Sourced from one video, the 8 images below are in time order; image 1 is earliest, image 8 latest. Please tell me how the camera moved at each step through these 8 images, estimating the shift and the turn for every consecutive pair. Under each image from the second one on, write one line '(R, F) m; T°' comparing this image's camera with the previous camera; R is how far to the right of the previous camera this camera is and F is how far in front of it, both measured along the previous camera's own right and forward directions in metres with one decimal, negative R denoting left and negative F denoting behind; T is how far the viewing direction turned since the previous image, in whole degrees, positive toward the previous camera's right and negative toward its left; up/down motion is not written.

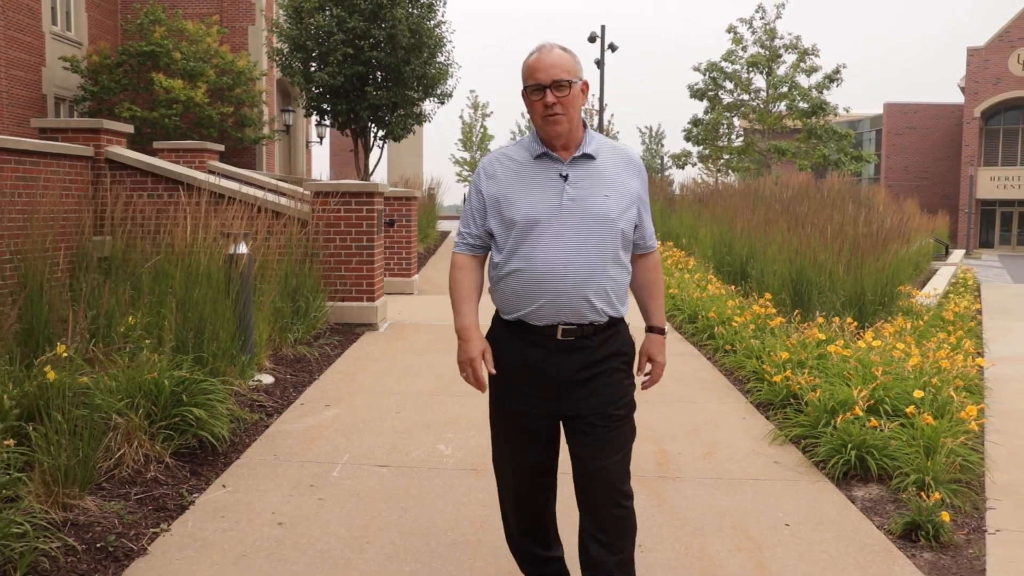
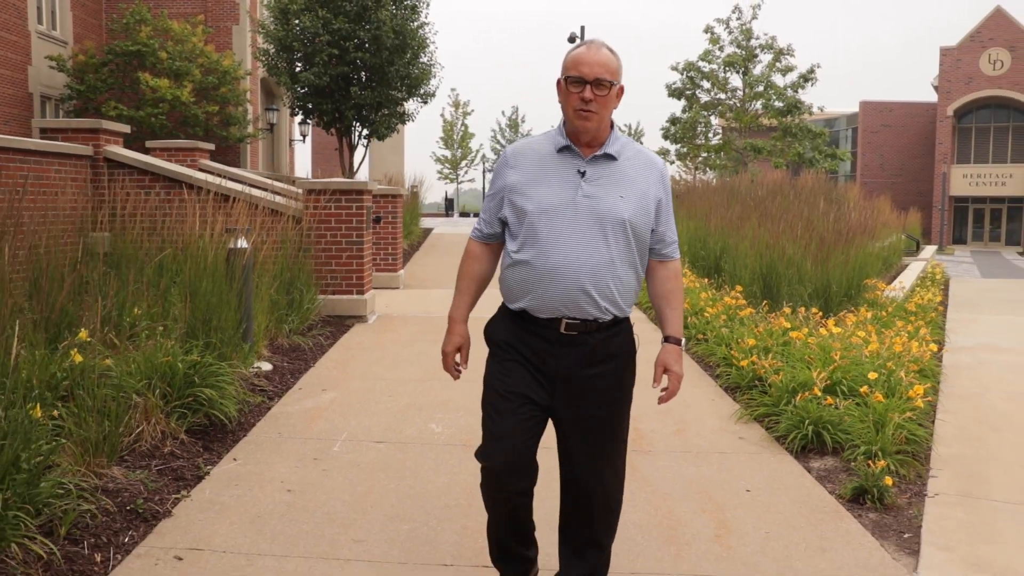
(0.0, -0.5) m; +1°
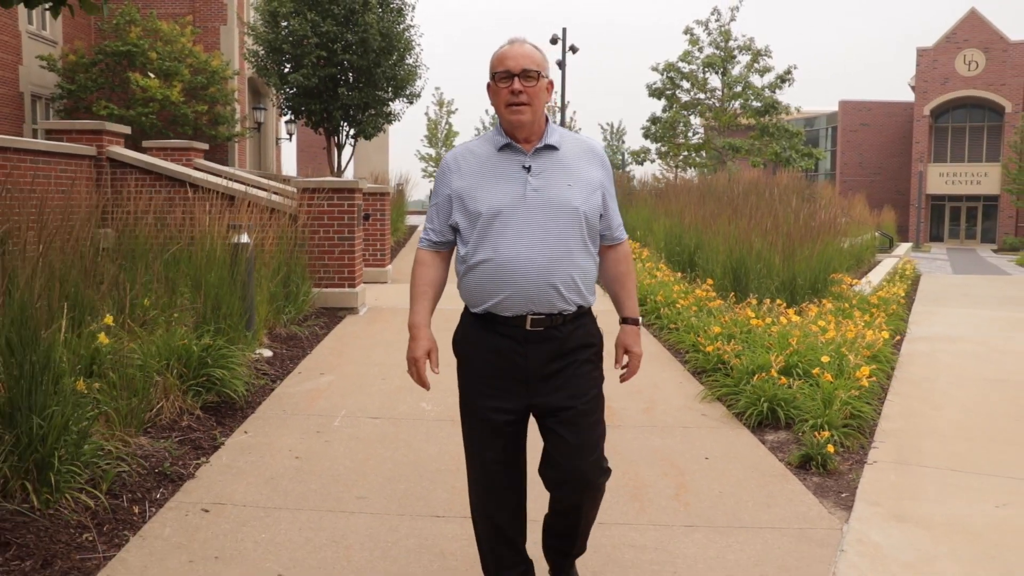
(0.0, -0.6) m; +1°
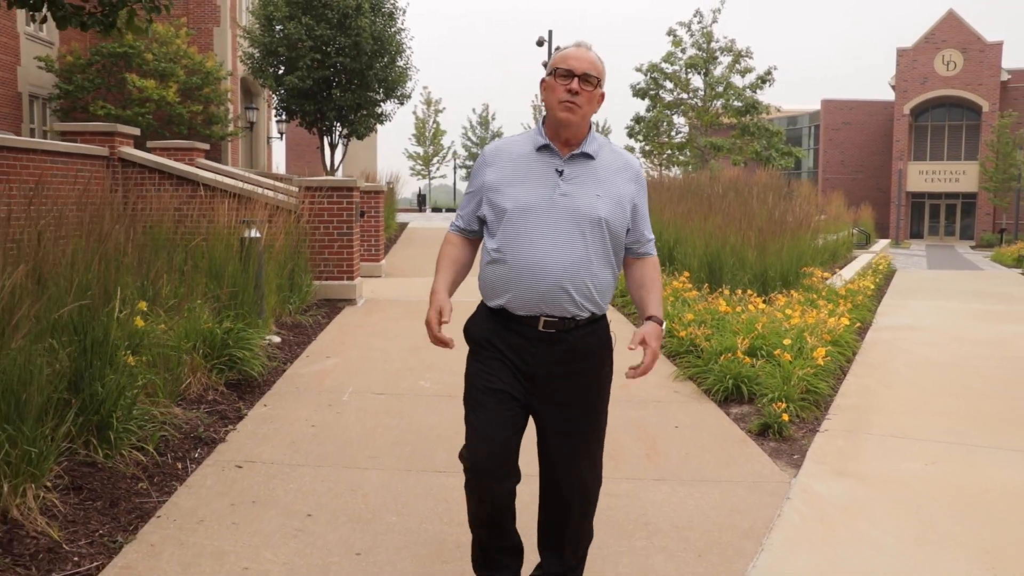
(0.0, -0.7) m; +1°
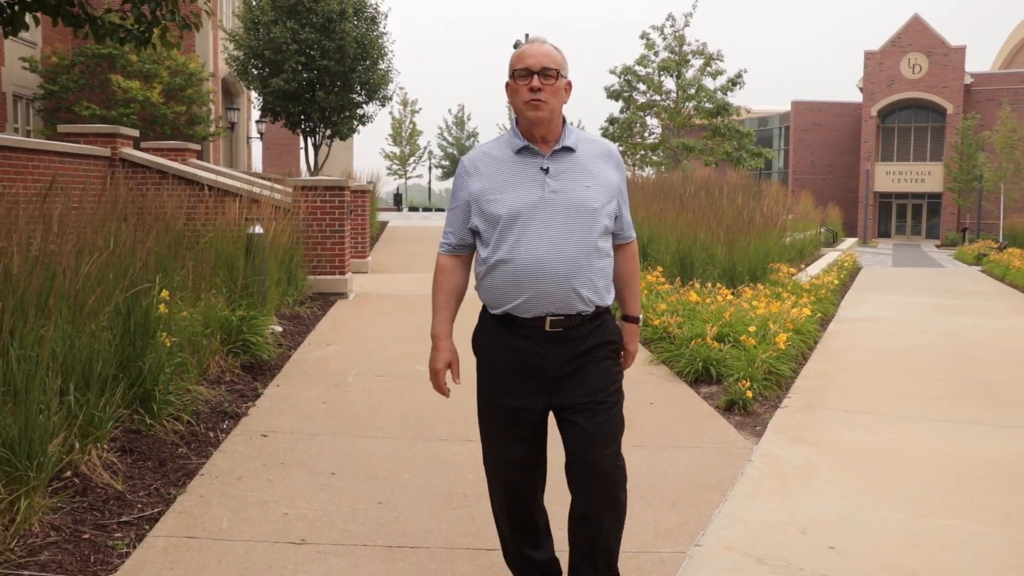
(-0.1, -0.6) m; +1°
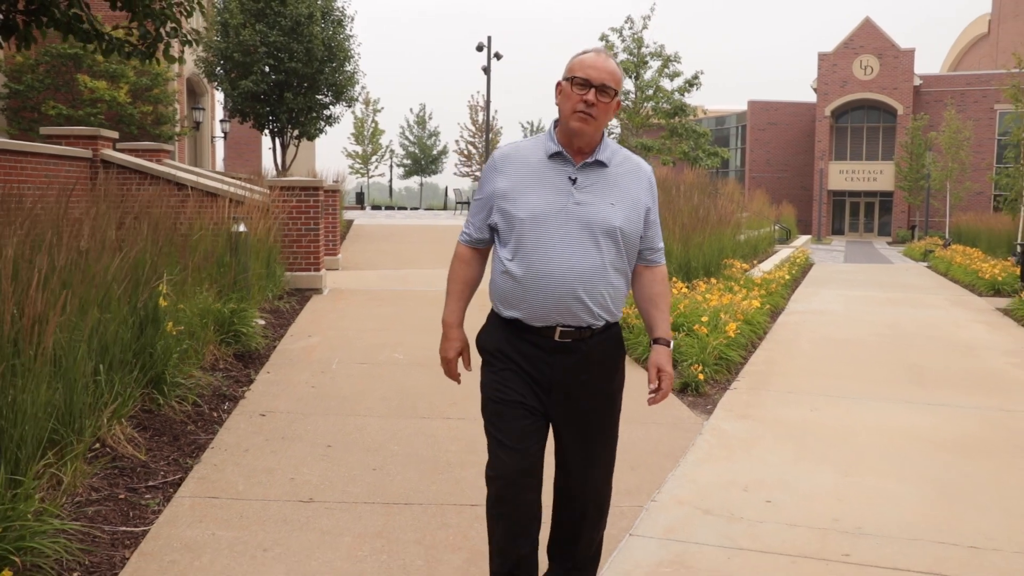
(-0.1, -0.6) m; +2°
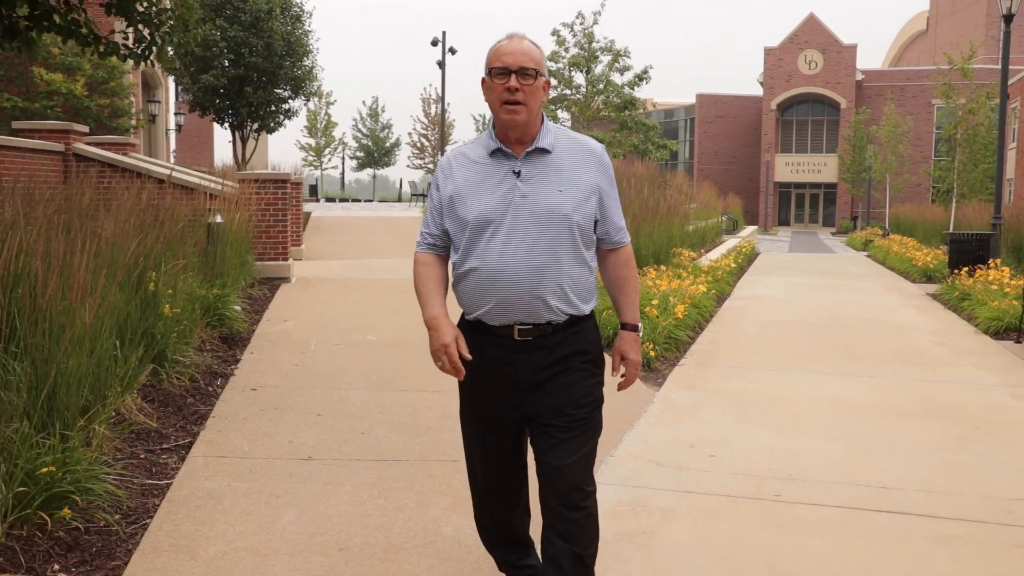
(-0.1, -0.6) m; +3°
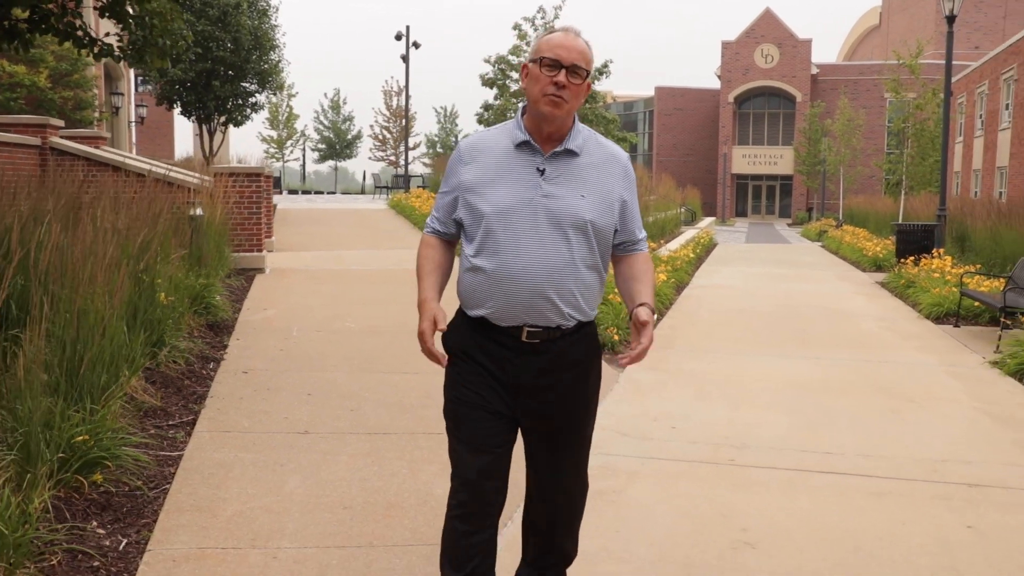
(-0.1, -0.5) m; +2°
